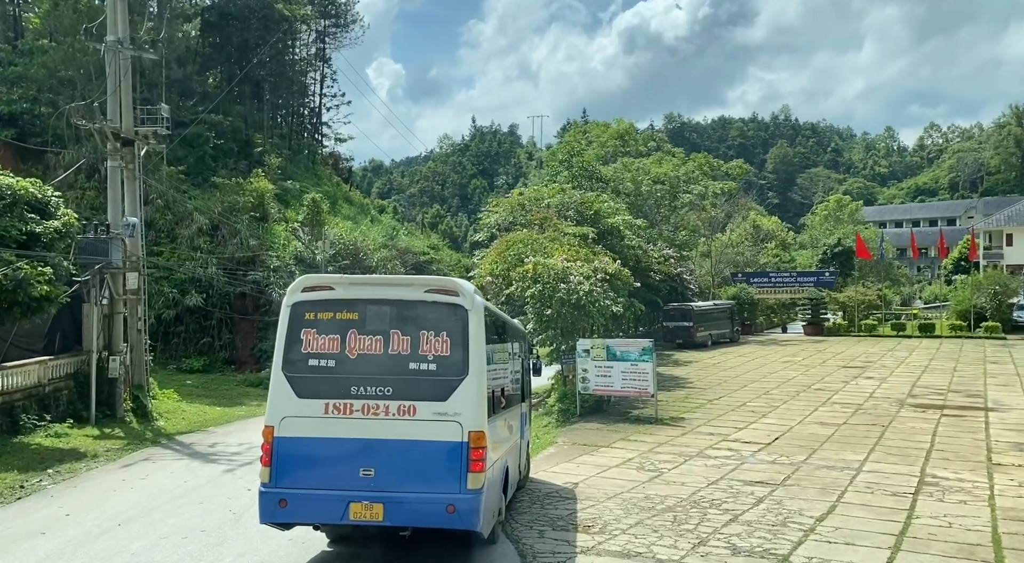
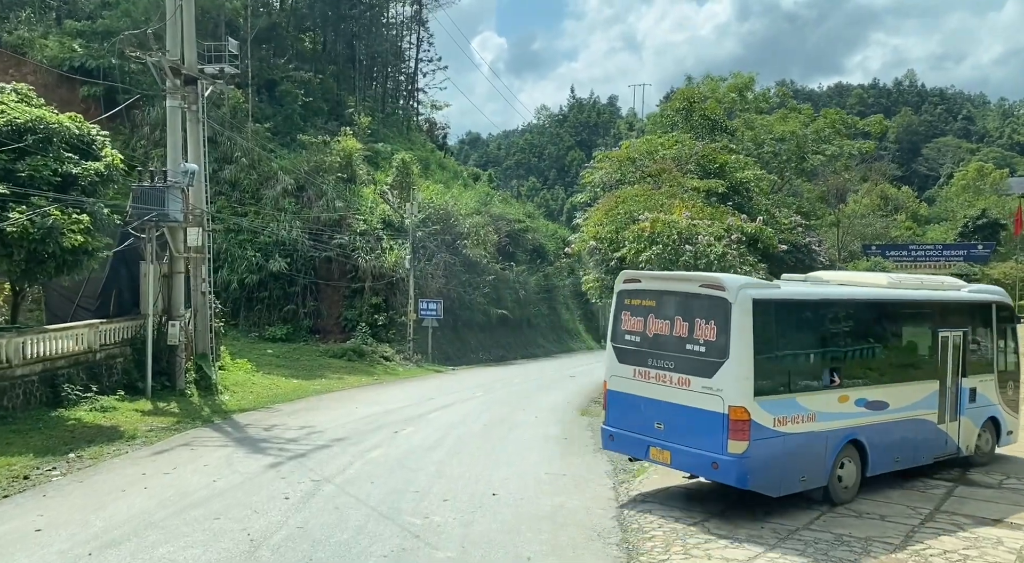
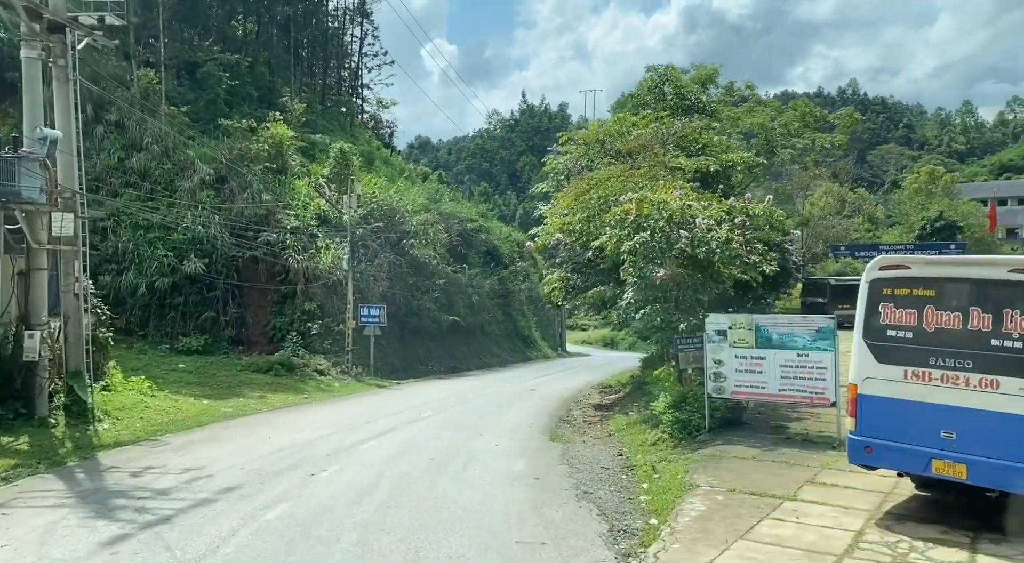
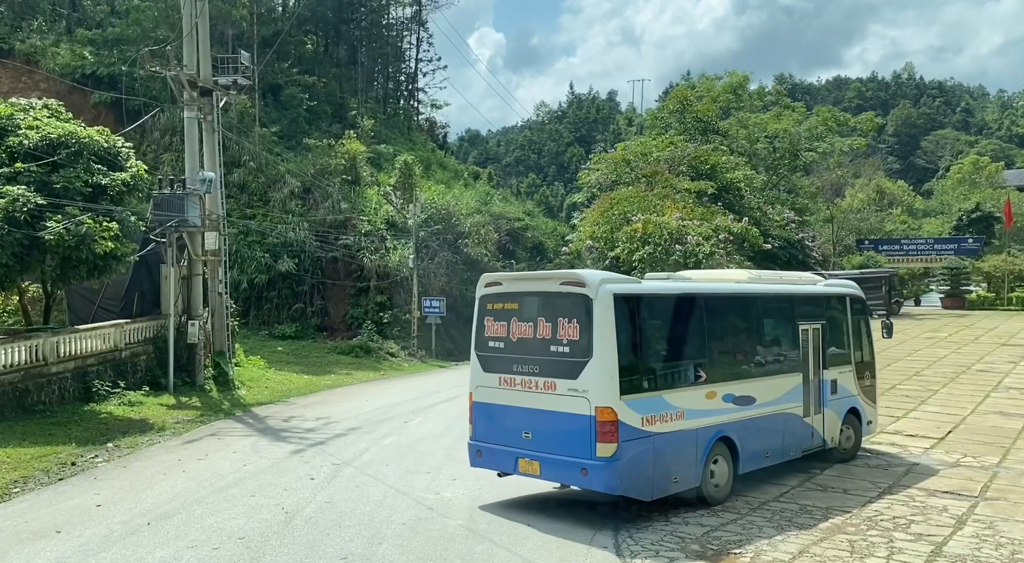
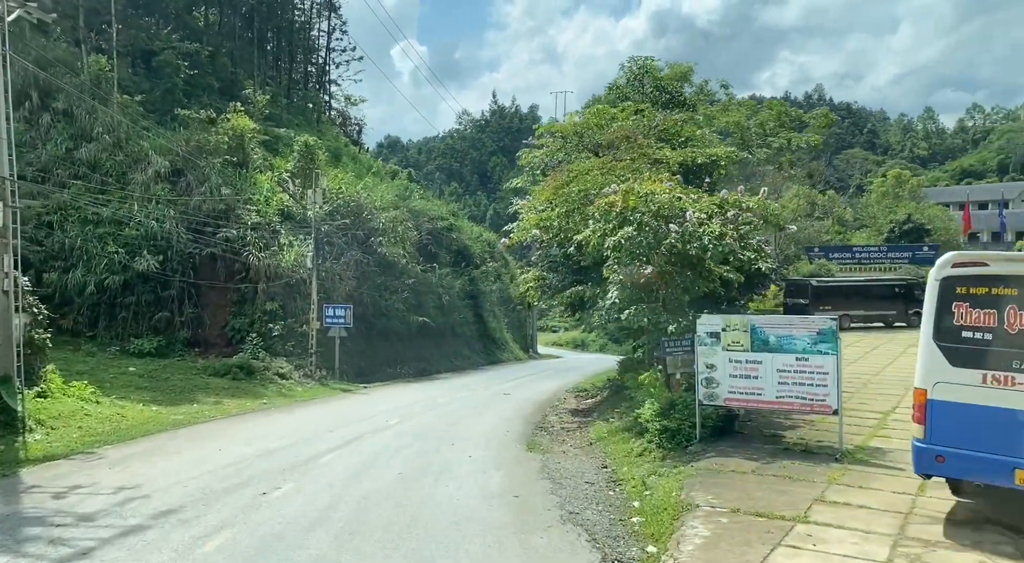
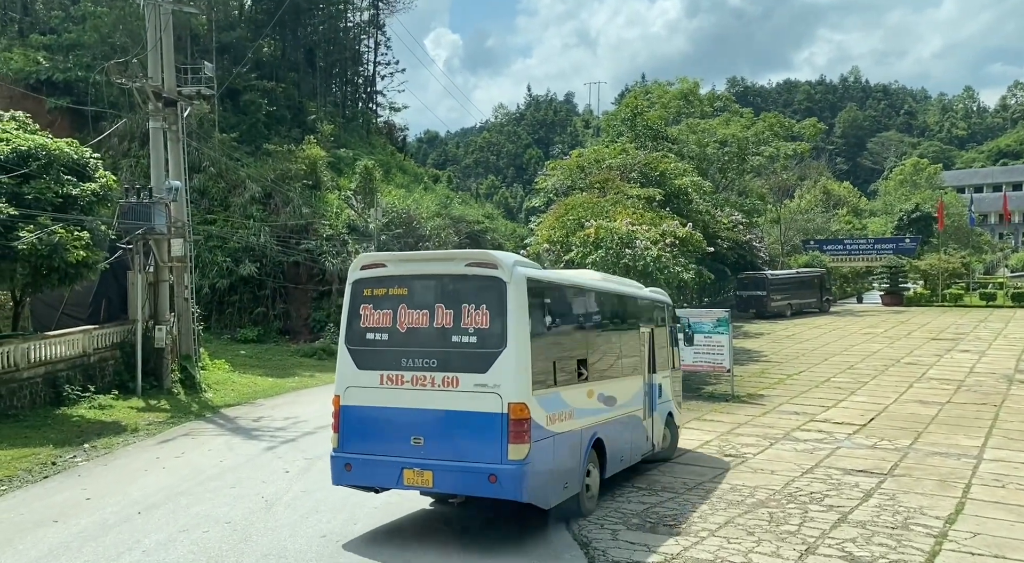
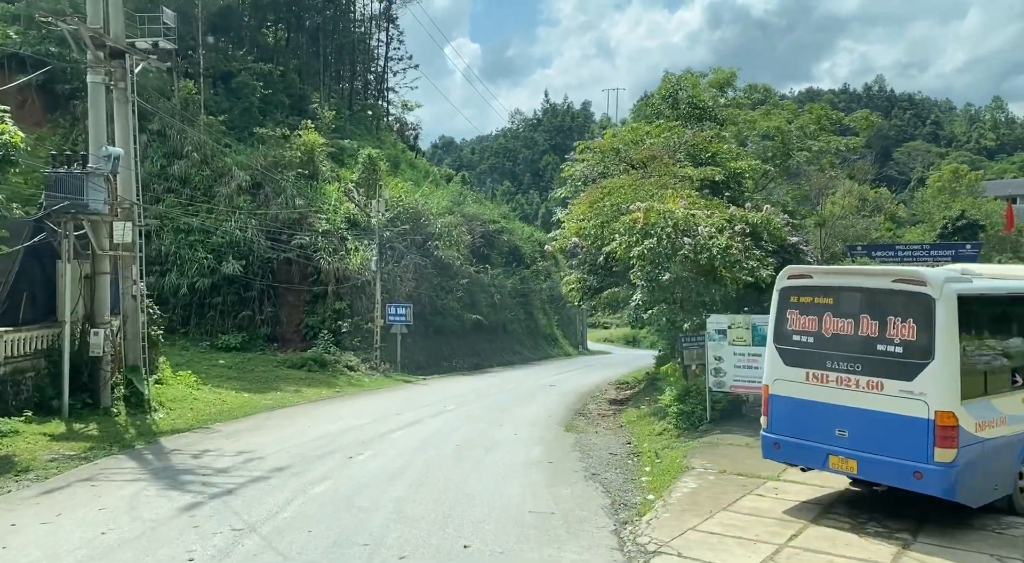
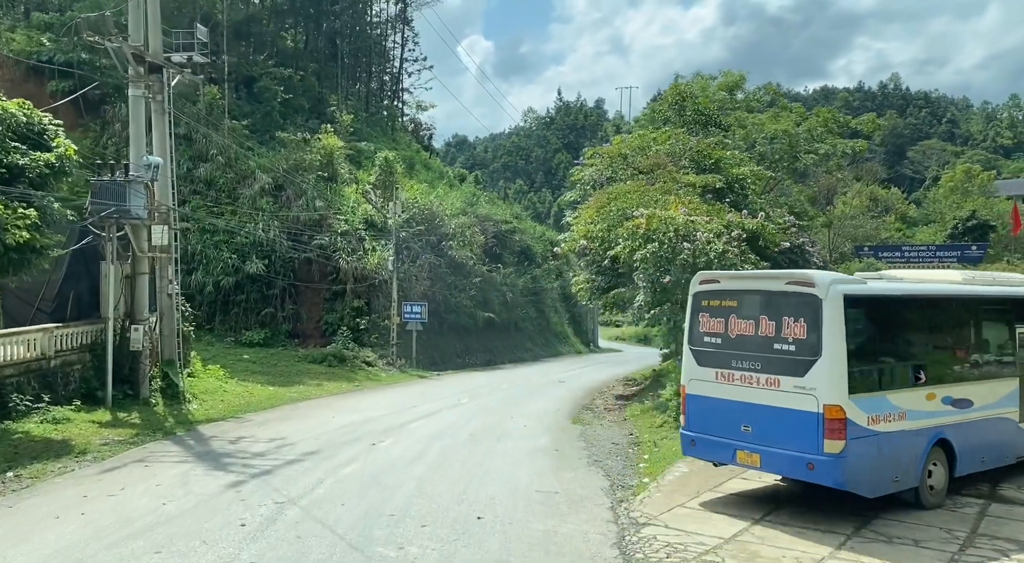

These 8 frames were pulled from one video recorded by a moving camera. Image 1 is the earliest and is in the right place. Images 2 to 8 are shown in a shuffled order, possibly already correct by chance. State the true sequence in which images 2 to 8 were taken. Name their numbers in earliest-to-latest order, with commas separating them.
6, 4, 2, 8, 7, 3, 5
